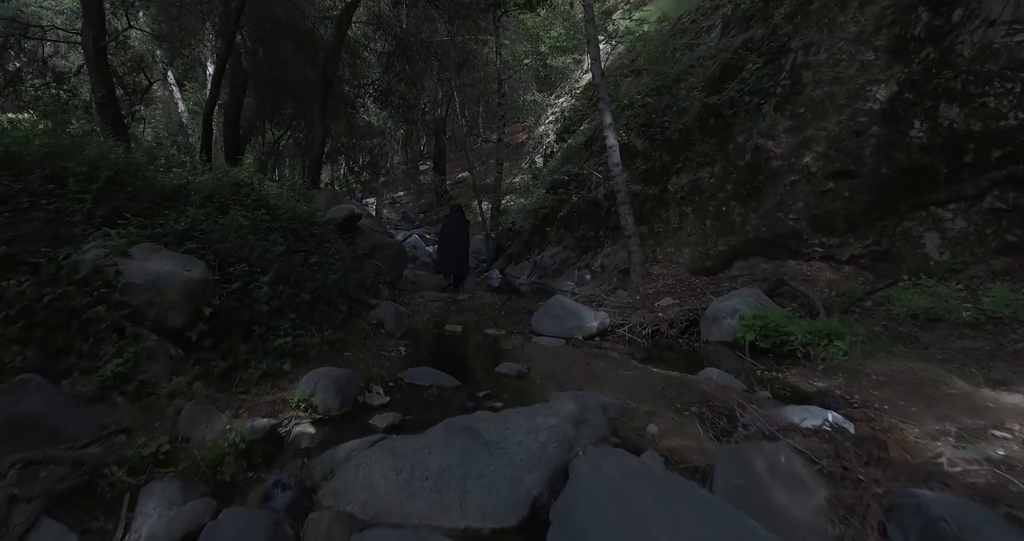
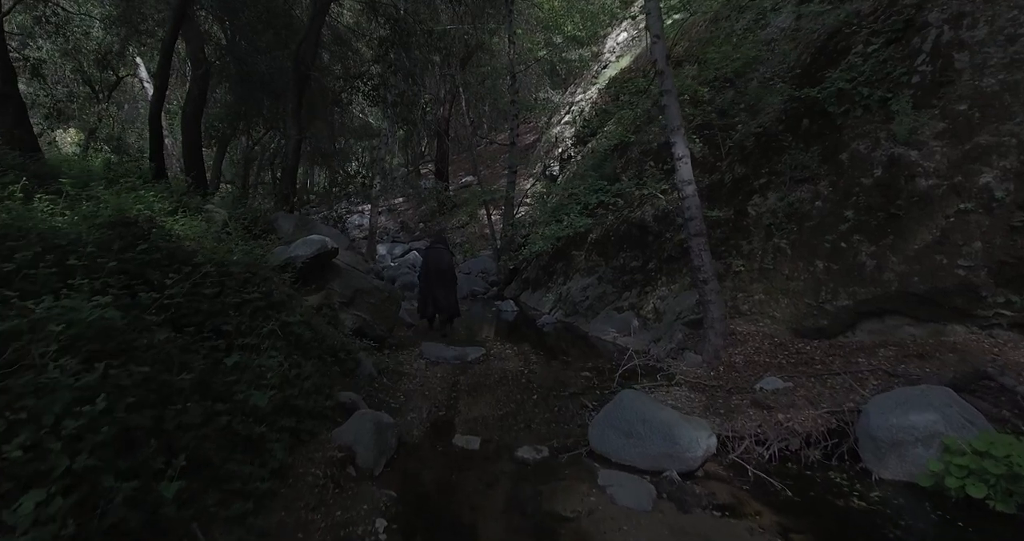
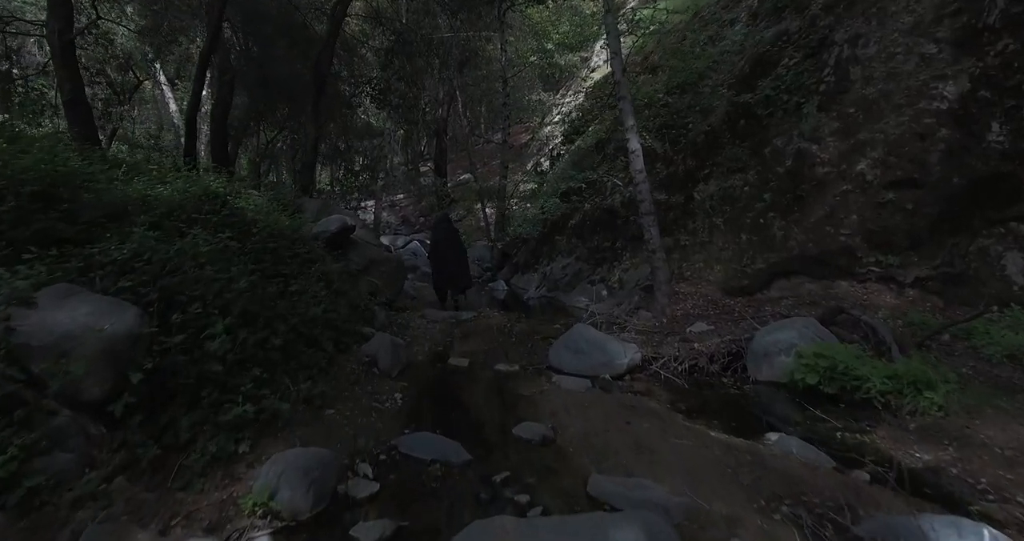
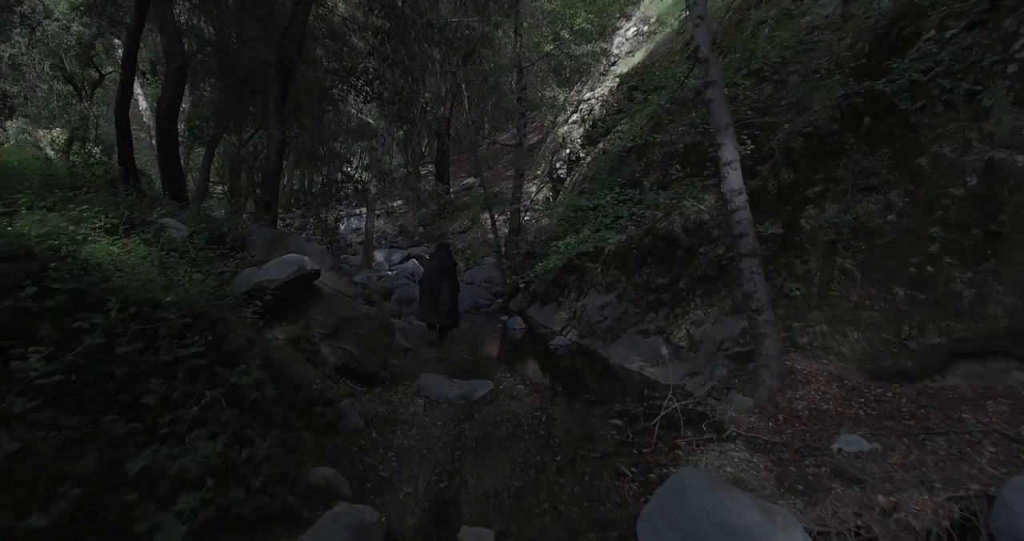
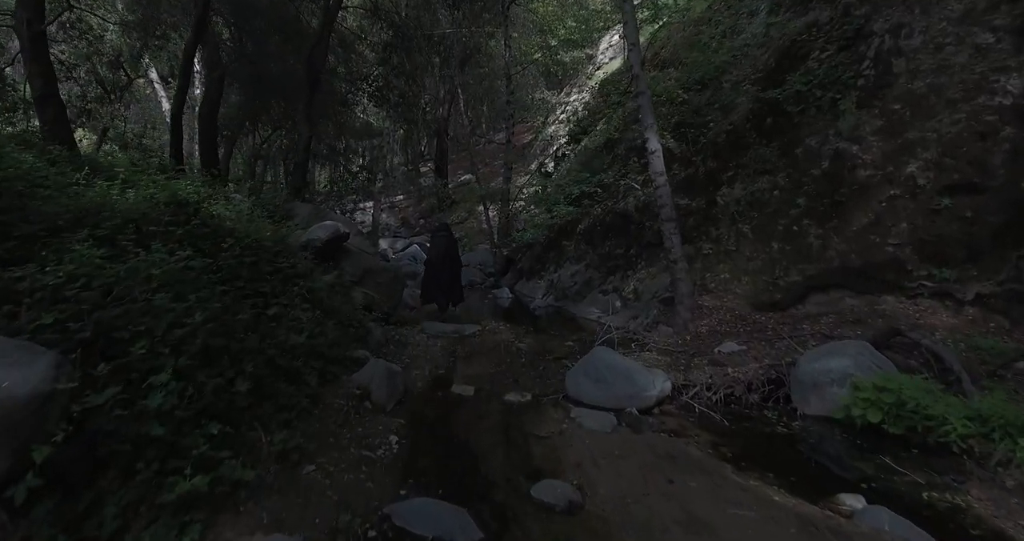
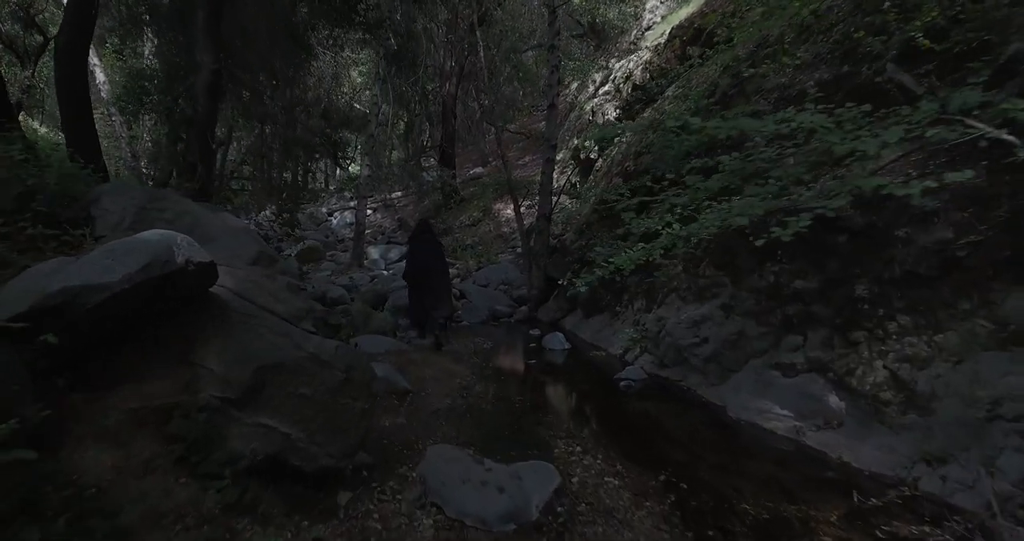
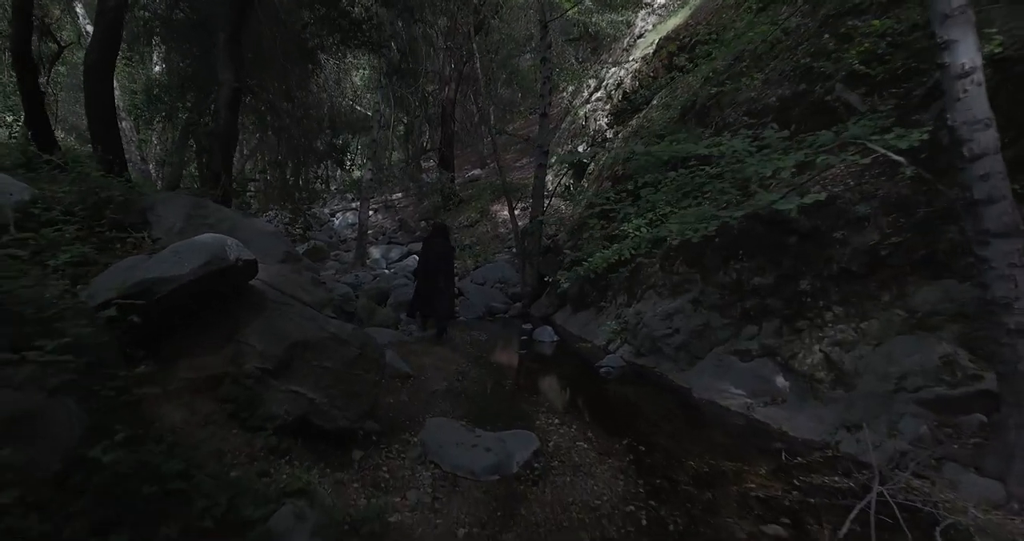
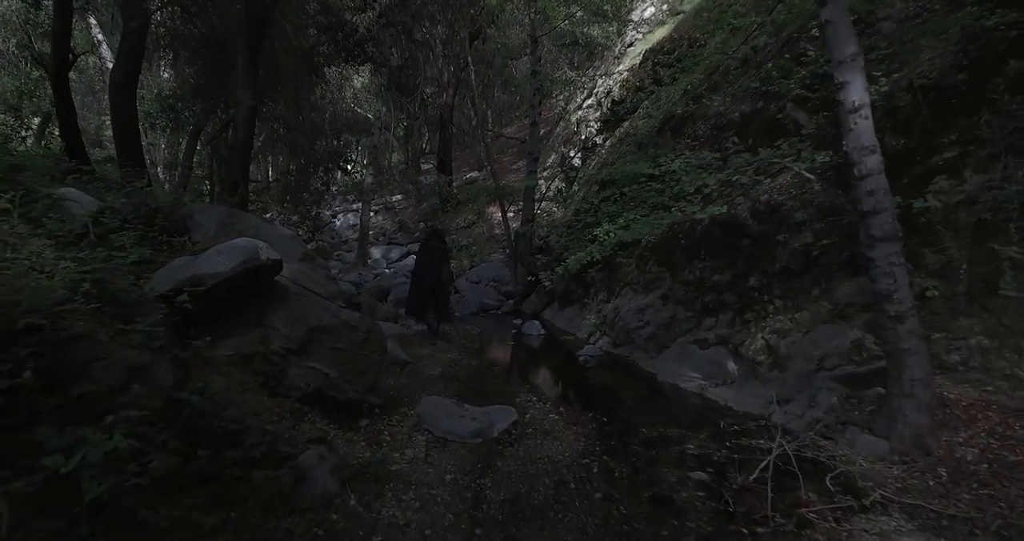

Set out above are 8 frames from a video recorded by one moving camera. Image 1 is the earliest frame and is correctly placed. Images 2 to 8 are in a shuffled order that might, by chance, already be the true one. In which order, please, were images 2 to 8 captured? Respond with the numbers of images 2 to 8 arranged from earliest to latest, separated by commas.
3, 5, 2, 4, 8, 7, 6
